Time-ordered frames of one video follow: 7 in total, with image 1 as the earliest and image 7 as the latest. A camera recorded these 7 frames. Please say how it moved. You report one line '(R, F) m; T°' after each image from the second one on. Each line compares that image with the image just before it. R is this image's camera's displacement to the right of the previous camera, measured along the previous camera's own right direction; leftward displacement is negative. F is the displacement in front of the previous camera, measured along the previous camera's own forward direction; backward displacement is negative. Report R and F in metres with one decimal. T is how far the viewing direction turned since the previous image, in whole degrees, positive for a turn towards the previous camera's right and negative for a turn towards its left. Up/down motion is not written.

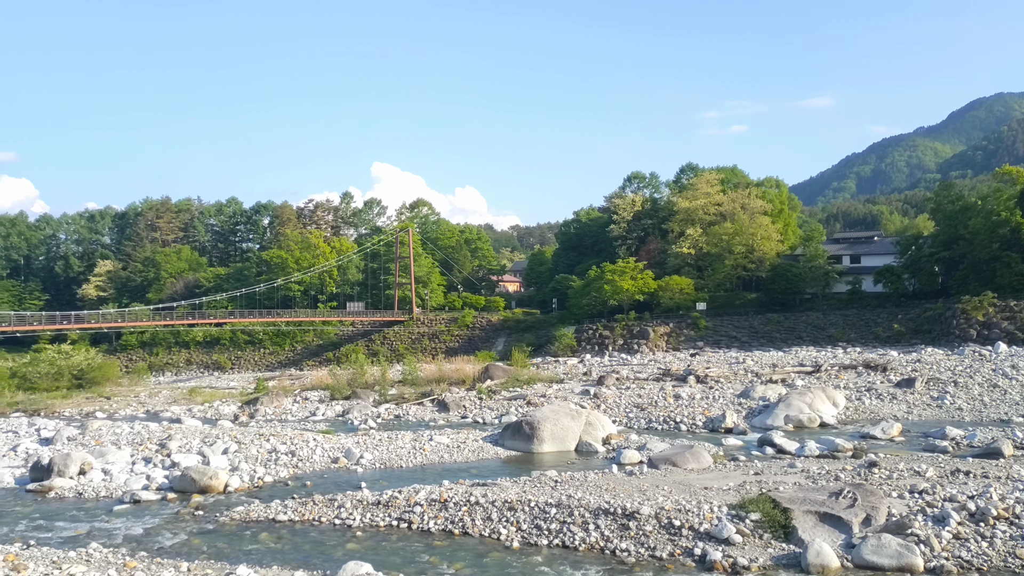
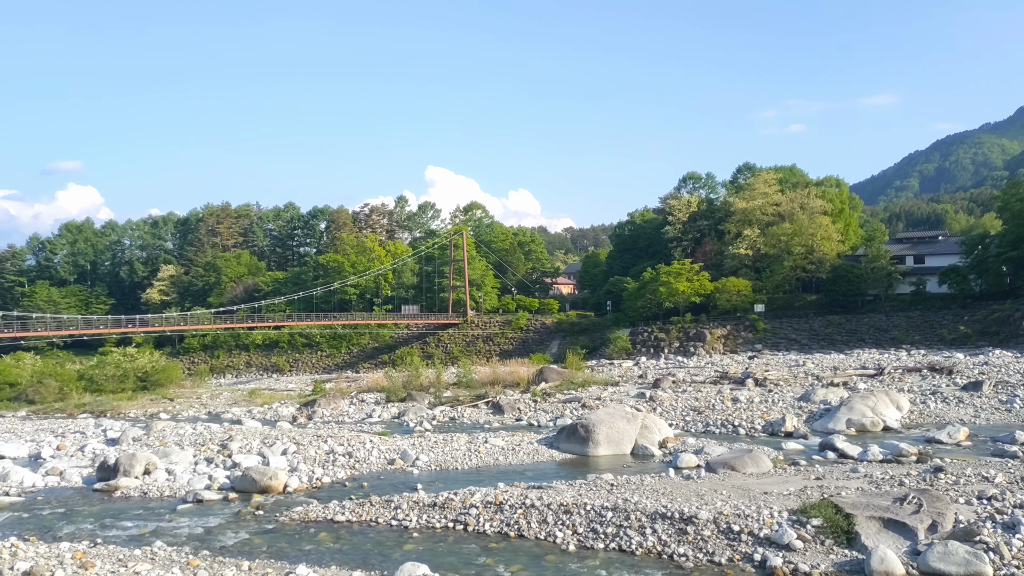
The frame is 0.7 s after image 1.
(-0.4, 0.0) m; -3°
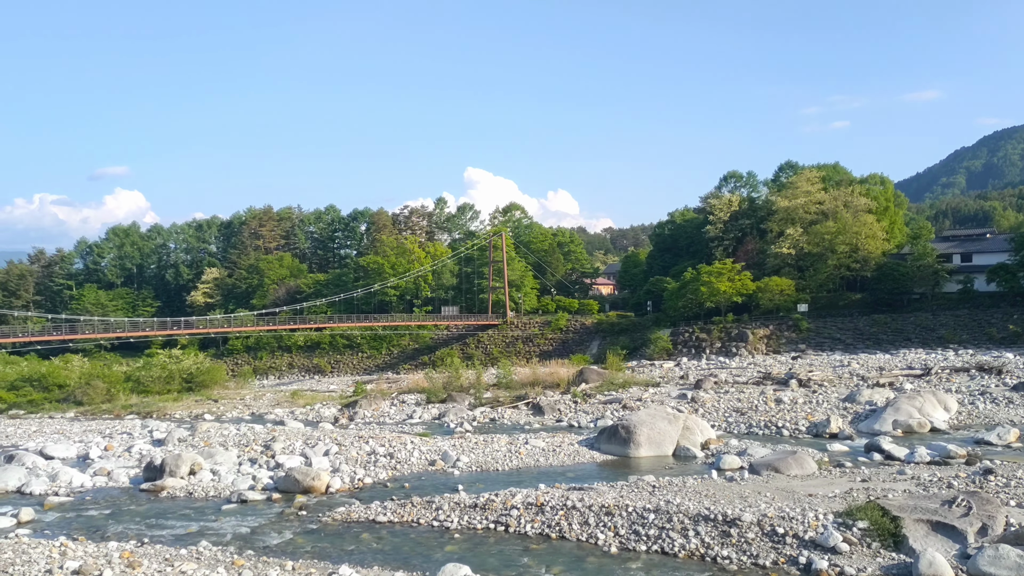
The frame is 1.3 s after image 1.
(-0.4, 0.0) m; -2°
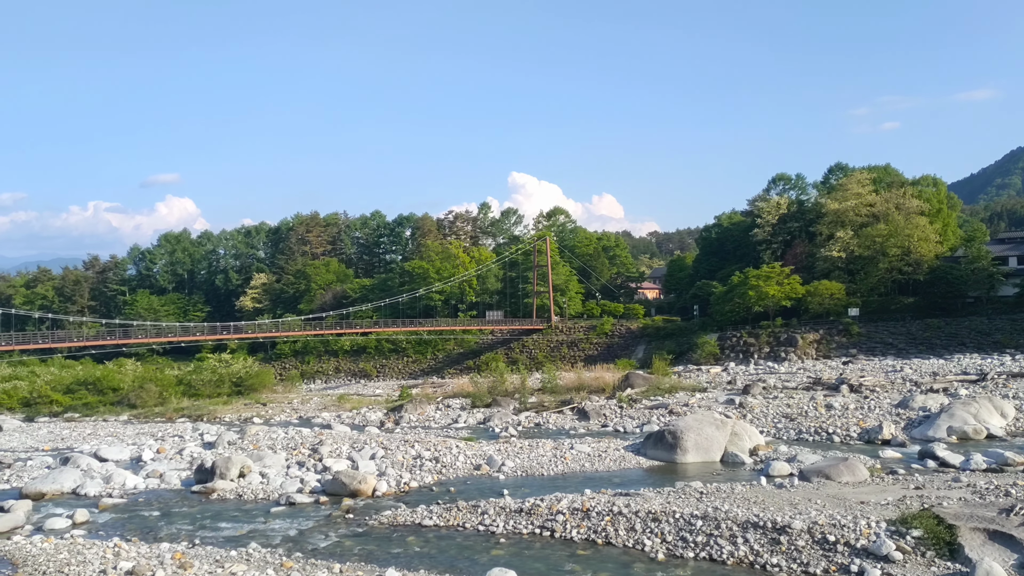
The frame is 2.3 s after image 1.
(-0.4, 0.0) m; -2°
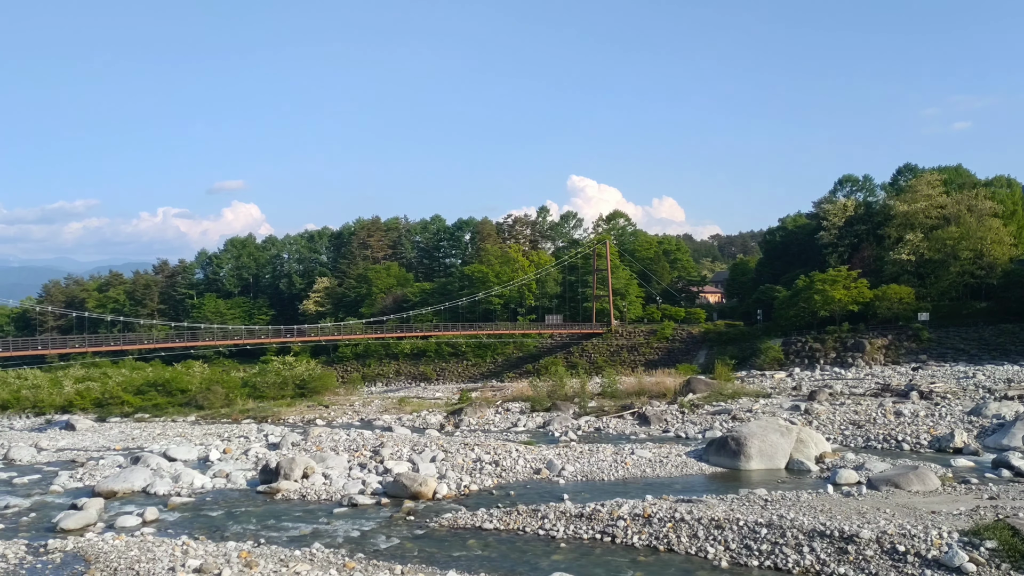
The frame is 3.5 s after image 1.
(-0.5, 0.0) m; -3°
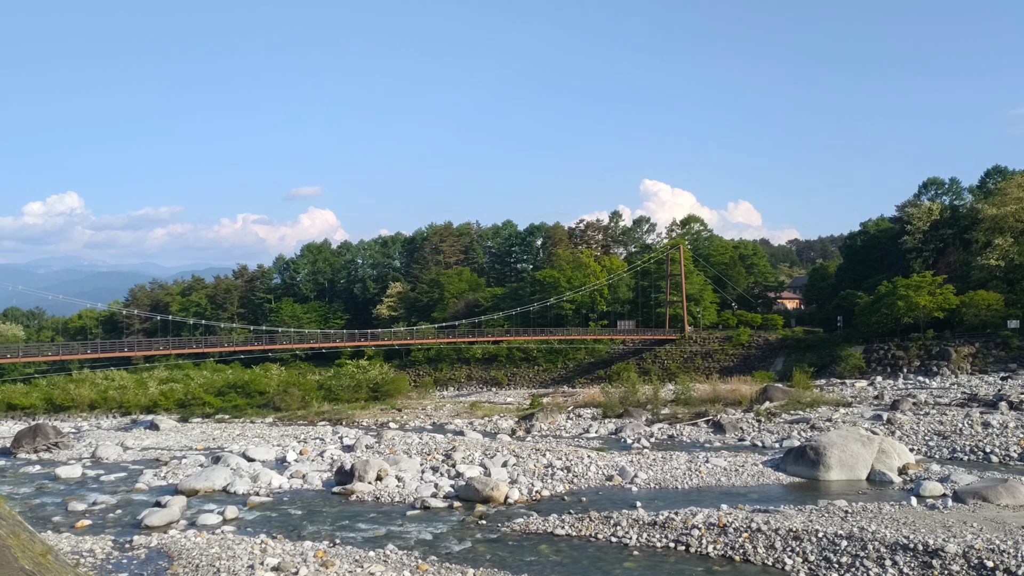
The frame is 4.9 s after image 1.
(-0.6, 0.0) m; -3°
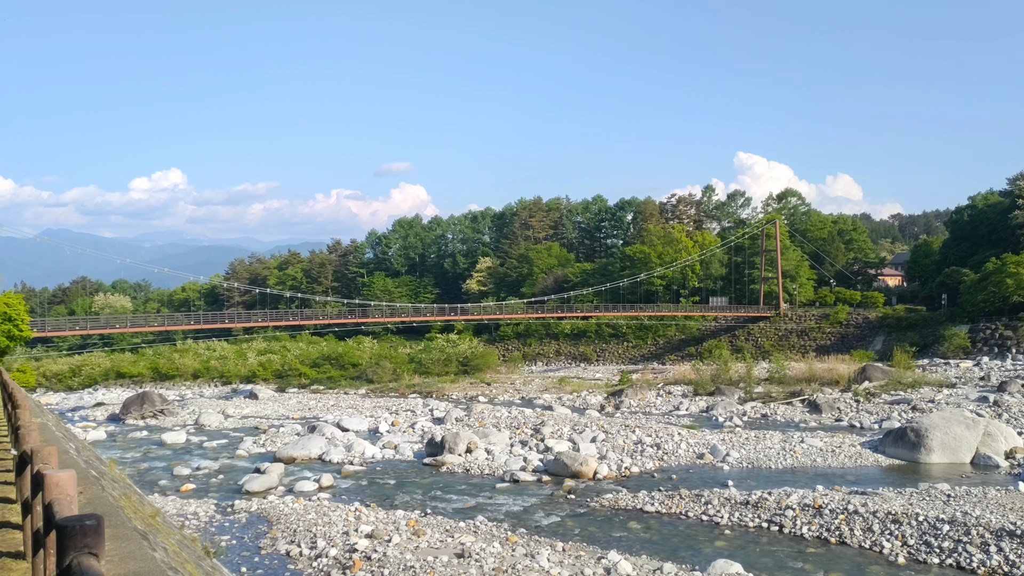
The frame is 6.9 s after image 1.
(-0.8, 0.0) m; -4°
